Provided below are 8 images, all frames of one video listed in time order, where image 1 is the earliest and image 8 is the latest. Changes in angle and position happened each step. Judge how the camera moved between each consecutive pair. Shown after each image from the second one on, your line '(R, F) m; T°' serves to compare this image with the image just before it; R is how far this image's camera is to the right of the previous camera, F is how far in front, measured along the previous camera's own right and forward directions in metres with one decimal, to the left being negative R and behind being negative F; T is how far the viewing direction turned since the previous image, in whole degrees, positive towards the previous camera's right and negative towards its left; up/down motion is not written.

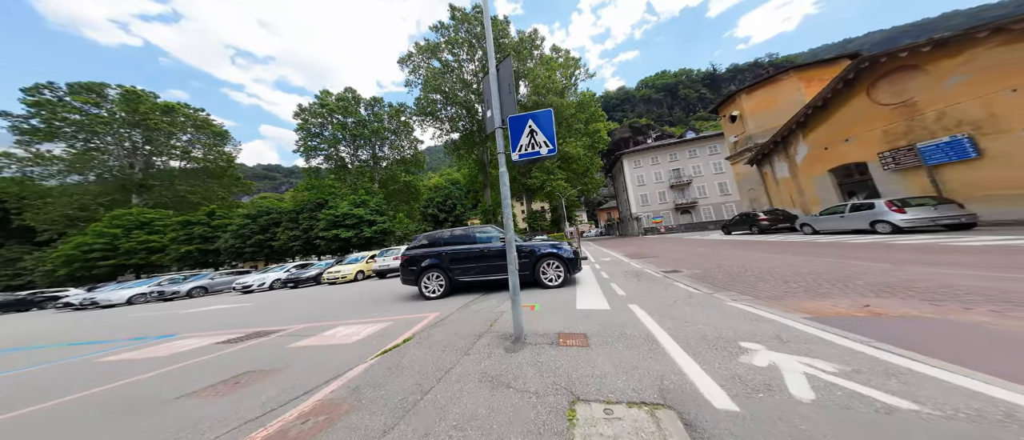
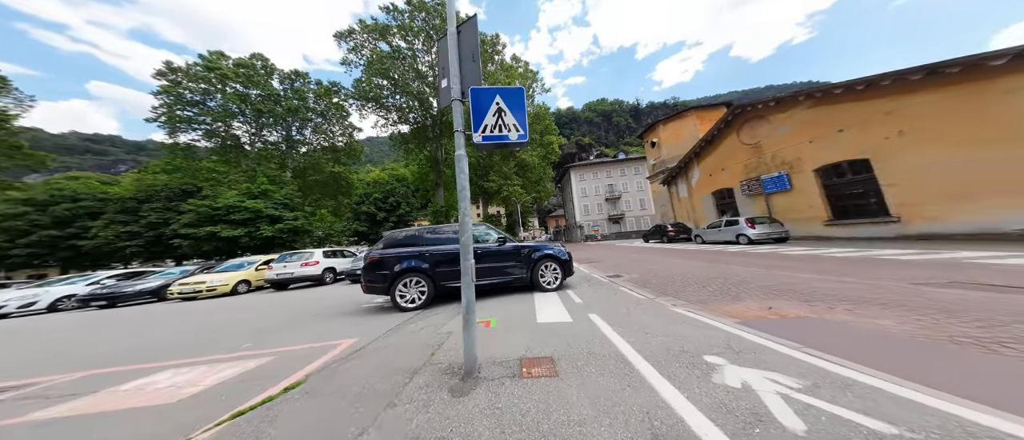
(-0.1, +0.4) m; +12°
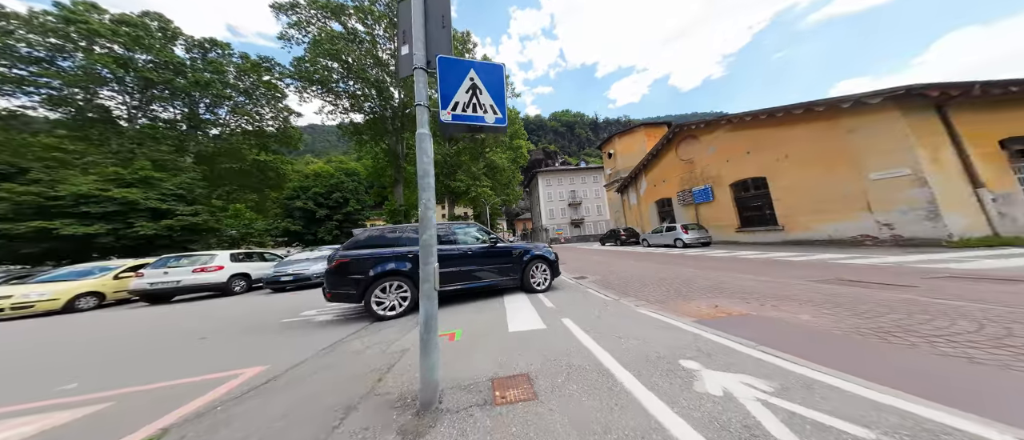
(-0.1, +0.3) m; +9°
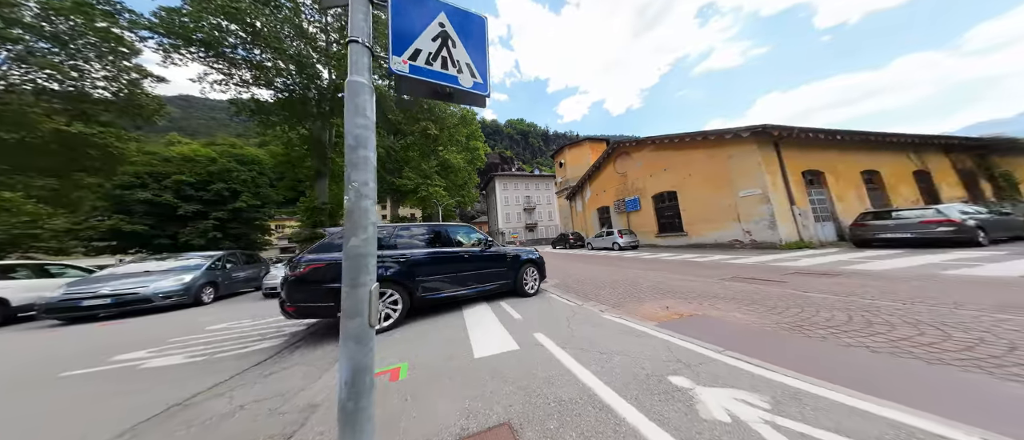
(-0.1, +0.4) m; +11°
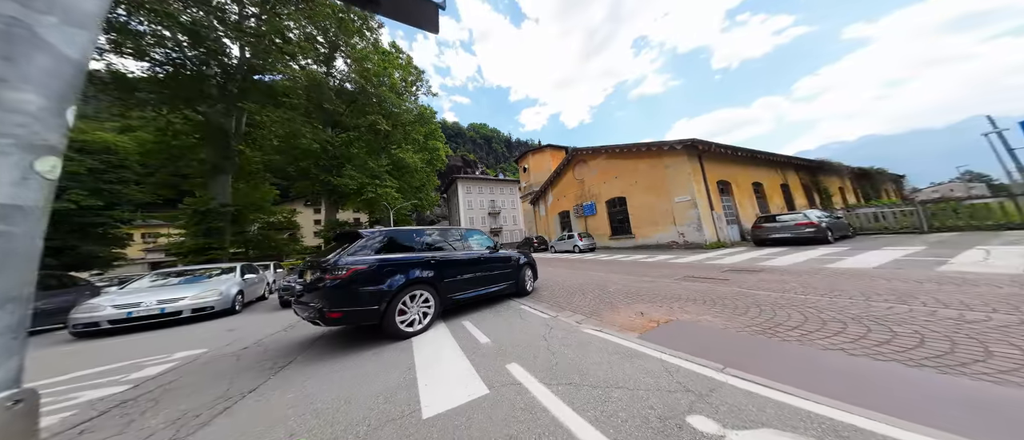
(-0.1, +0.5) m; +10°
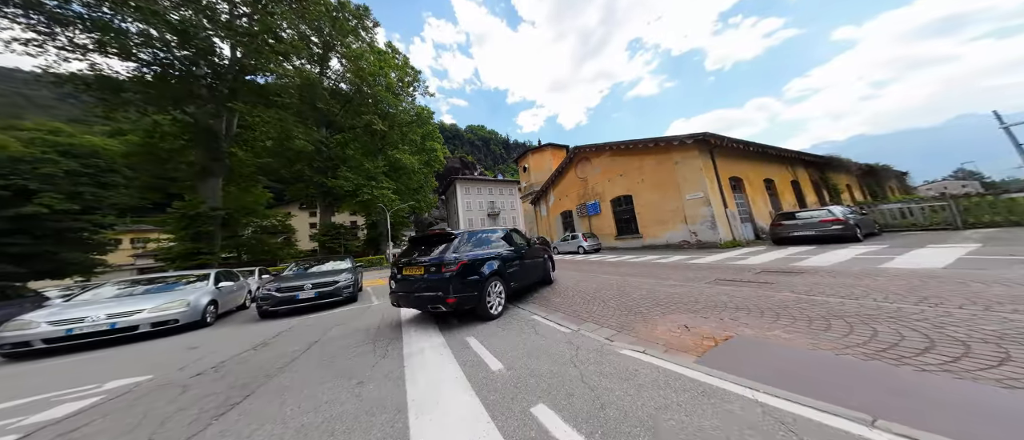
(-0.2, +0.7) m; 0°
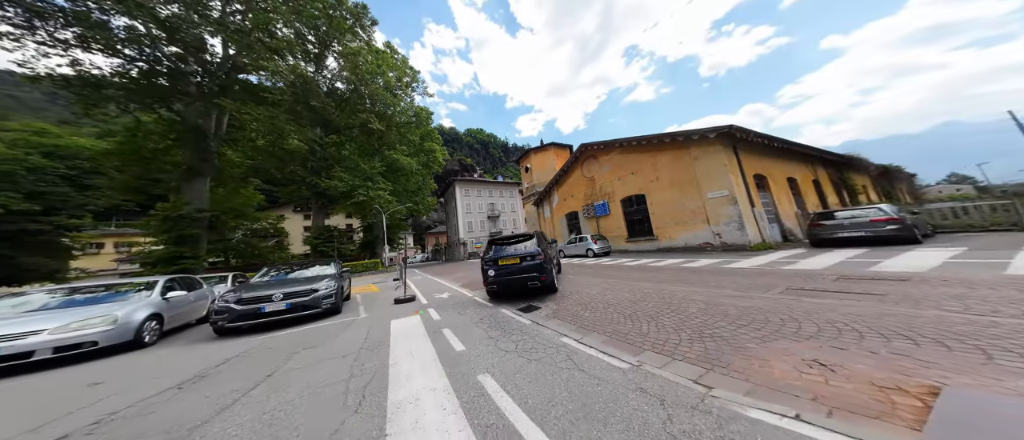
(-0.4, +1.1) m; 0°
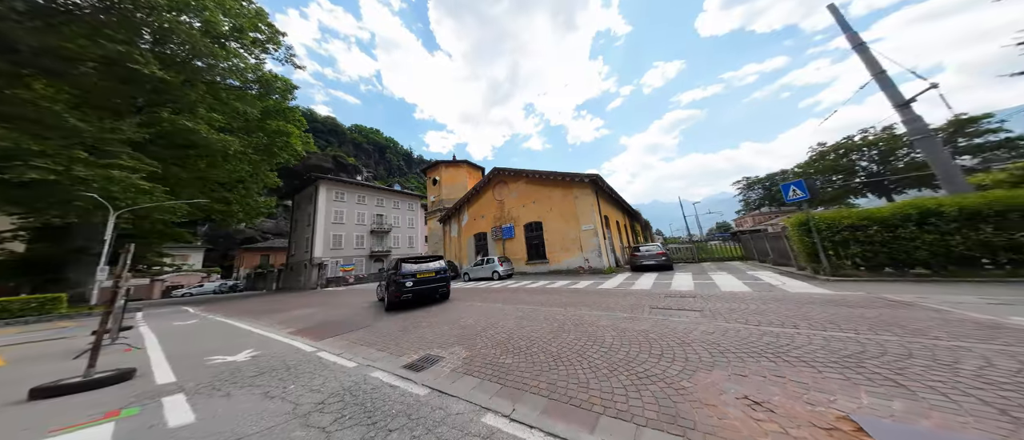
(-0.3, +1.3) m; +28°
